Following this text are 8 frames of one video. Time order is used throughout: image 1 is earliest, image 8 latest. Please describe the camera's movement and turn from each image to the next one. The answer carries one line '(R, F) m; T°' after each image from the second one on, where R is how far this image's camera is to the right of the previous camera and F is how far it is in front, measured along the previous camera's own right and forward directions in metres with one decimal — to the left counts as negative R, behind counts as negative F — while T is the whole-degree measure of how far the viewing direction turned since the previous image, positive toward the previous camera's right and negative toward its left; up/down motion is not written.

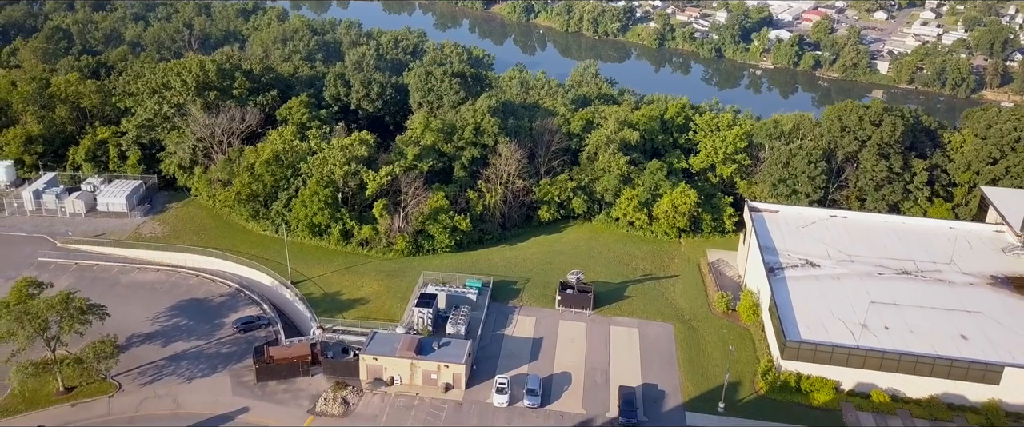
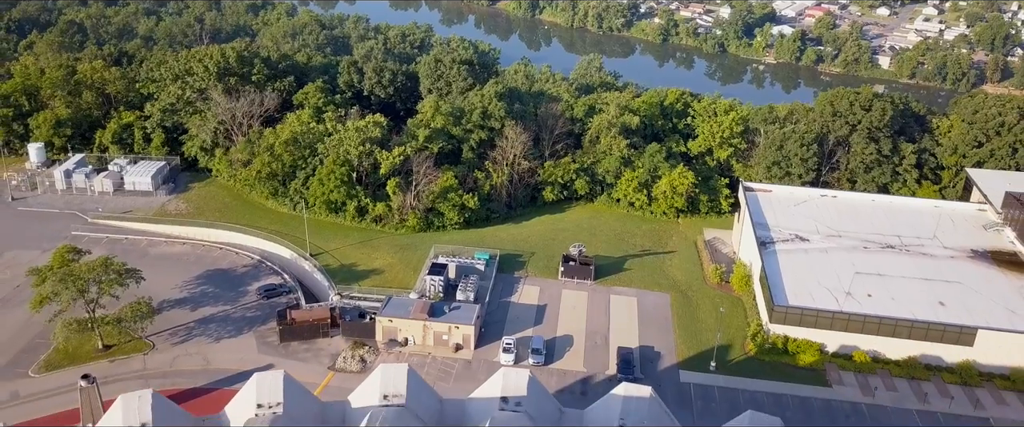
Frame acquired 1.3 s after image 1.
(0.0, -2.2) m; 0°
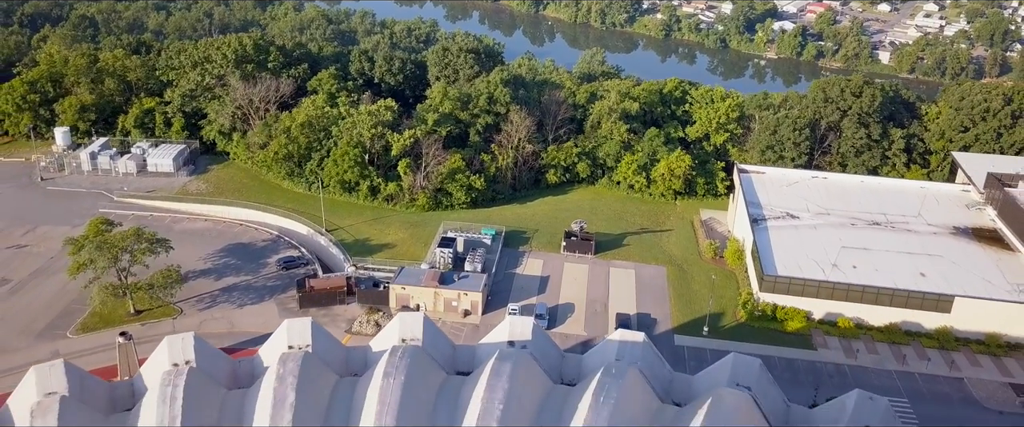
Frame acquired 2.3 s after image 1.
(-0.1, -2.1) m; 0°
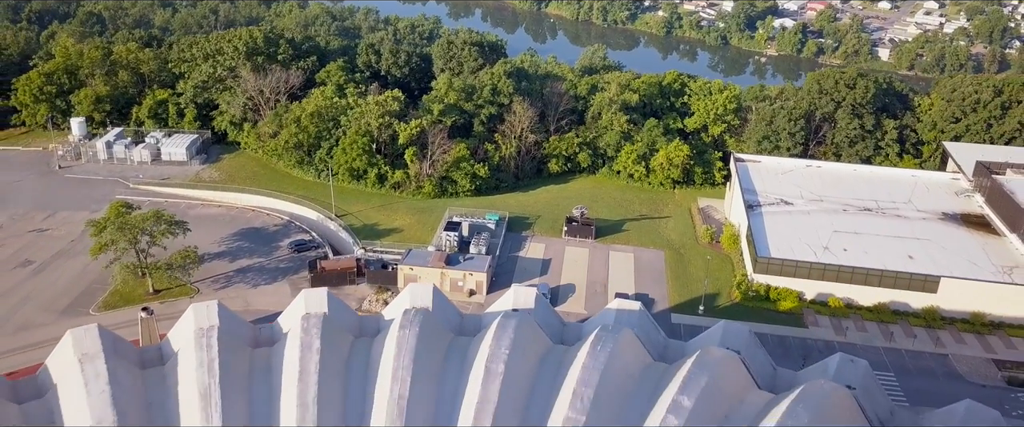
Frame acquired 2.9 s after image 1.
(-0.1, -1.4) m; 0°
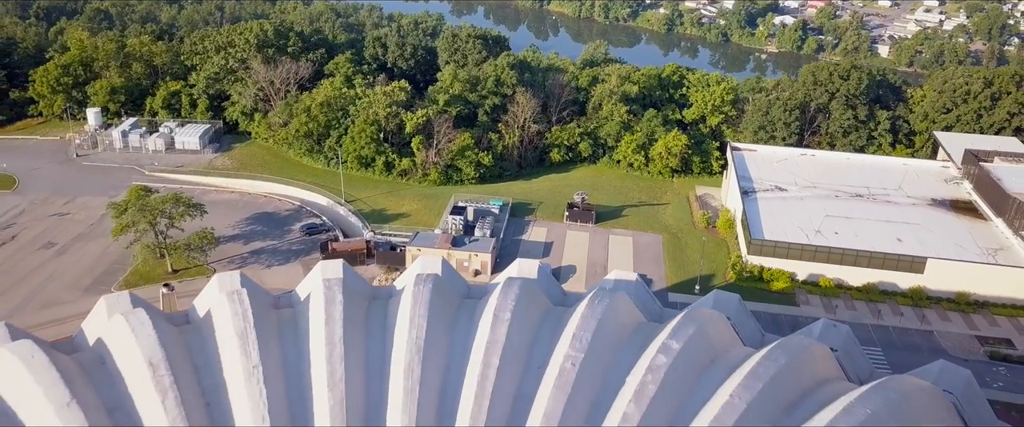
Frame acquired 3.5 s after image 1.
(-0.1, -1.5) m; 0°
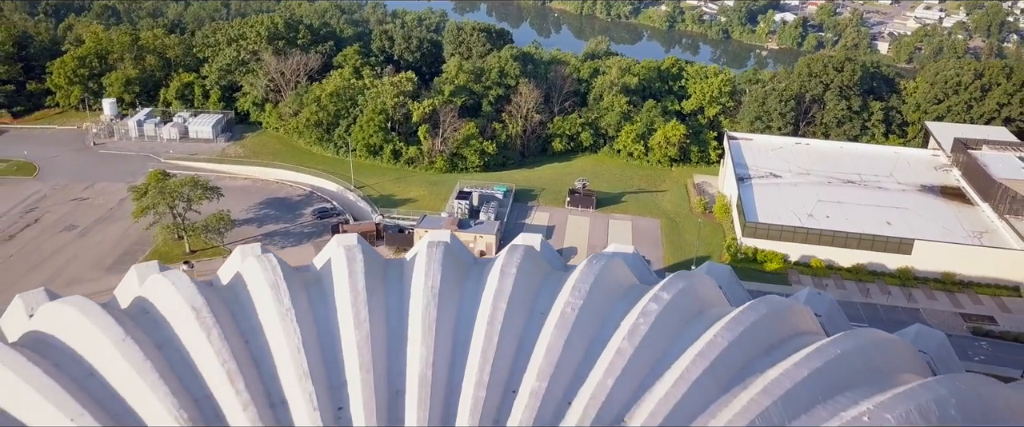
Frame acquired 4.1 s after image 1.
(-0.1, -1.6) m; 0°
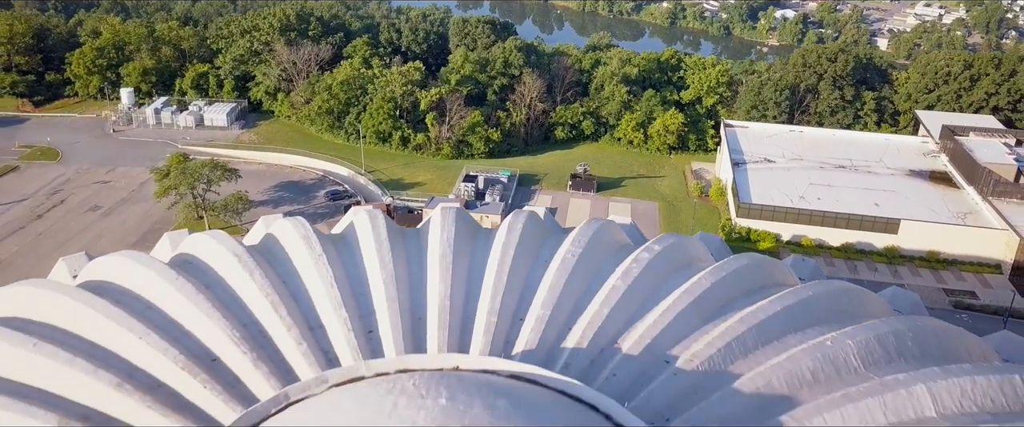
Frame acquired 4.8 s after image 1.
(-0.1, -1.9) m; 0°
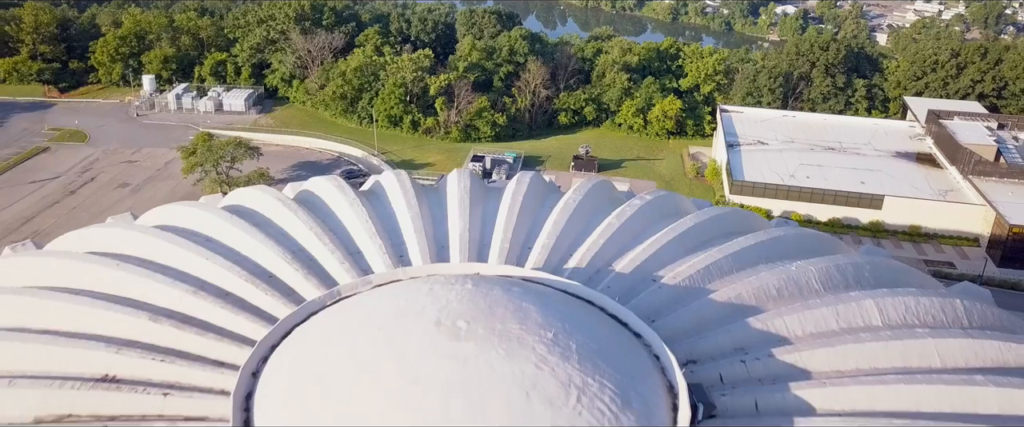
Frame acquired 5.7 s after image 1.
(-0.1, -2.5) m; 0°
